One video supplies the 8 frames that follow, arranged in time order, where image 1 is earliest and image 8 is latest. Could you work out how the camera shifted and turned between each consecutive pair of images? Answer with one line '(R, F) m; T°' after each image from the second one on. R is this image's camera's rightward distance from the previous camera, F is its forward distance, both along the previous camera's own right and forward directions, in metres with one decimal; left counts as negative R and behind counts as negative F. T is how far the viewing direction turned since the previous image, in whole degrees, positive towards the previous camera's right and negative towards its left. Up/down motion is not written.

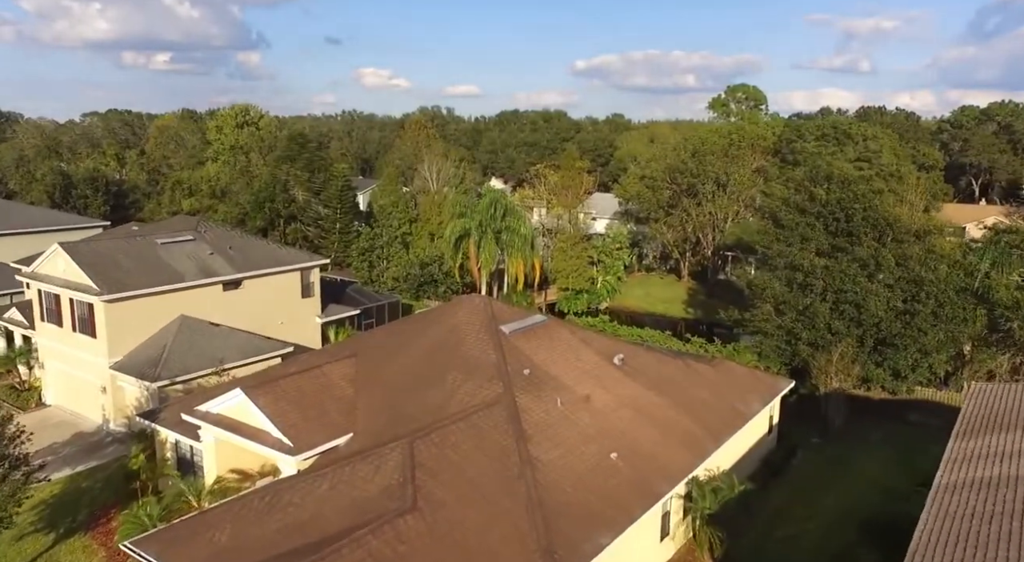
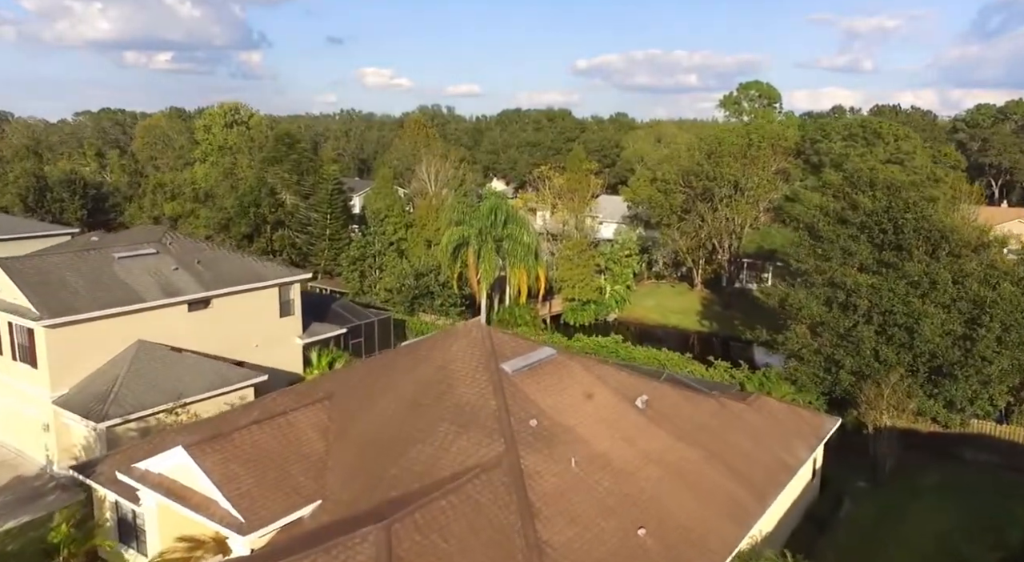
(0.0, +2.6) m; 0°
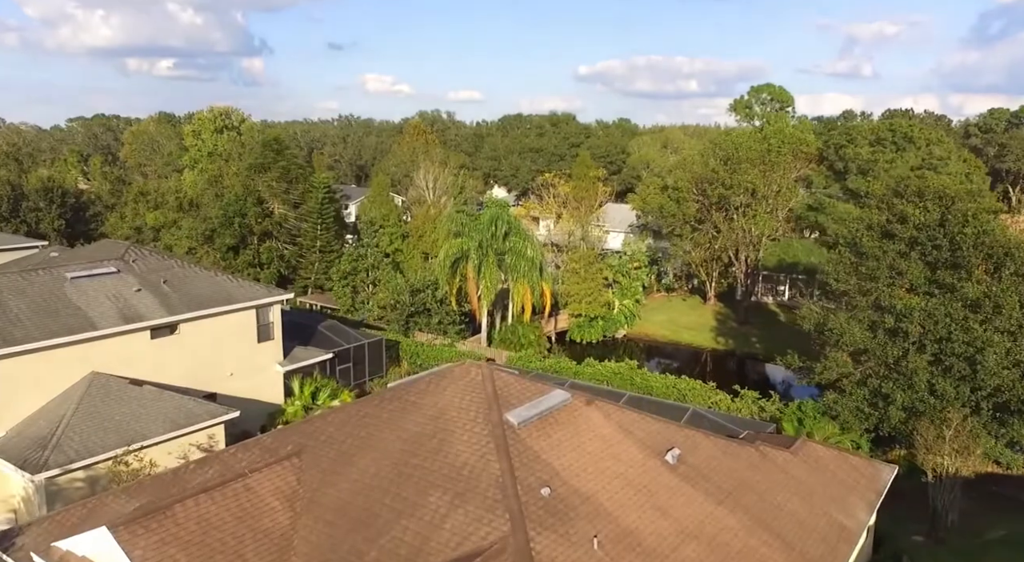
(-0.1, +2.3) m; 0°
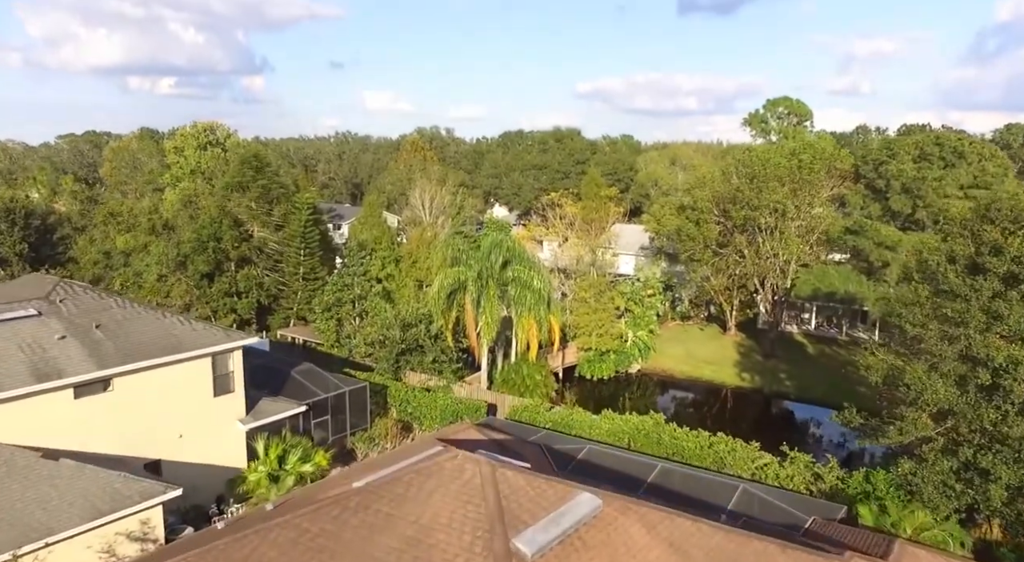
(-0.1, +3.3) m; 0°
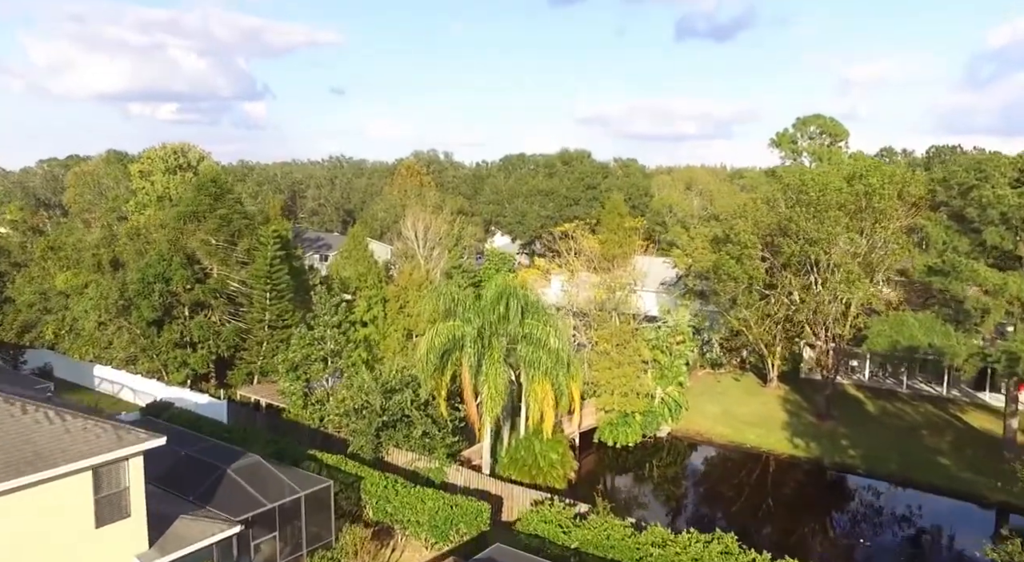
(-0.3, +5.1) m; 0°
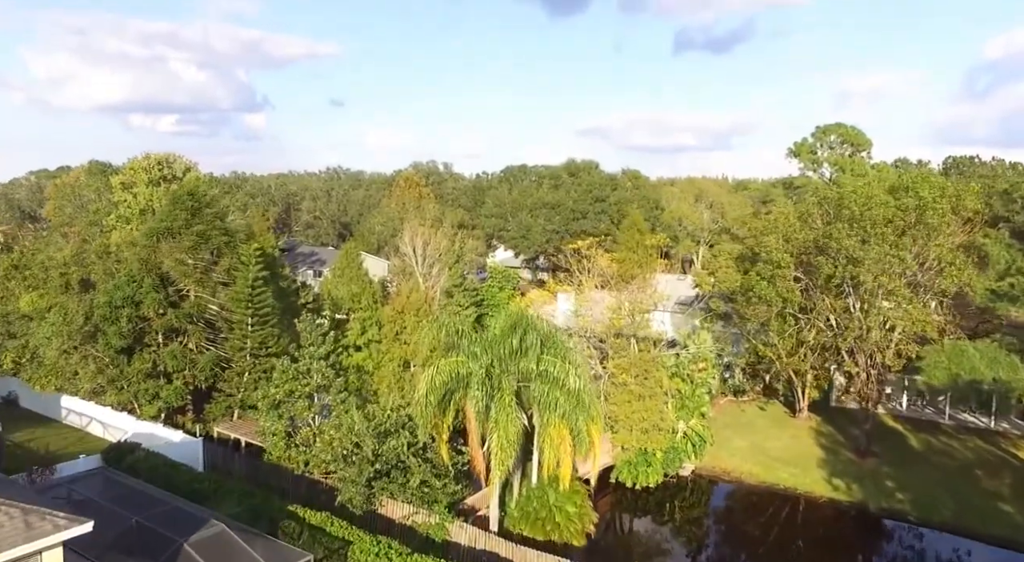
(-0.3, +2.6) m; 0°
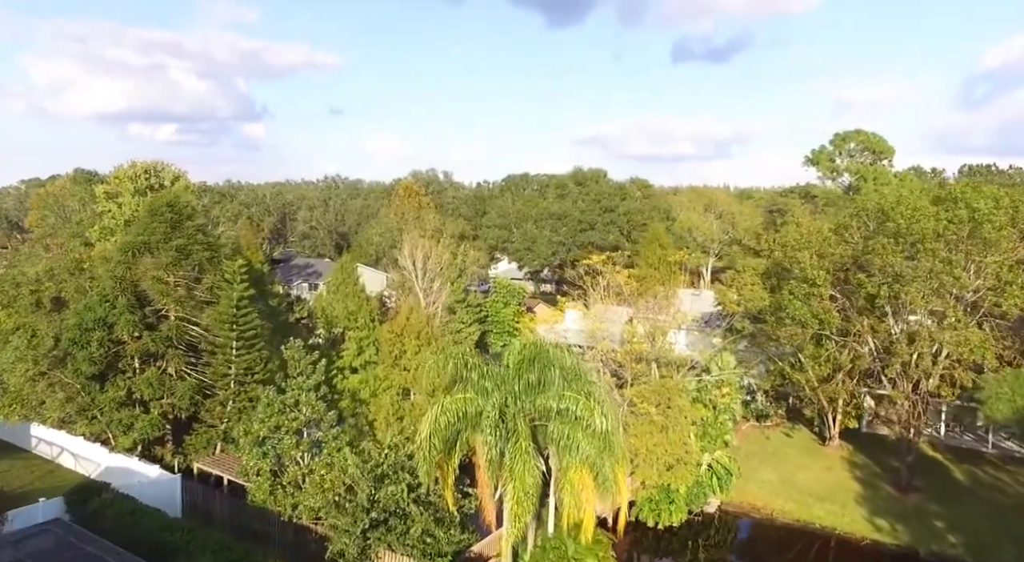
(-0.3, +2.1) m; 0°
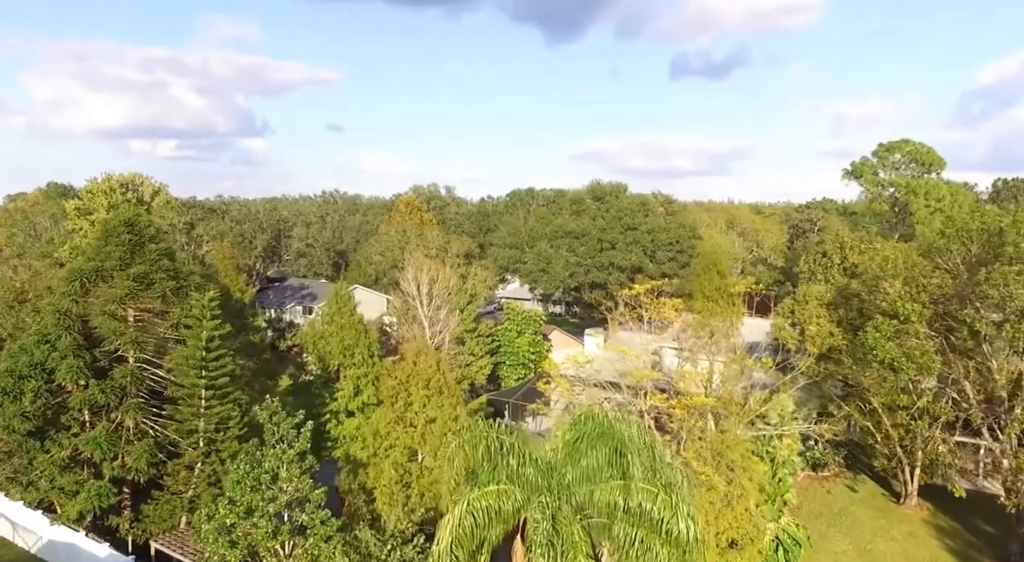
(-0.8, +3.8) m; 0°
